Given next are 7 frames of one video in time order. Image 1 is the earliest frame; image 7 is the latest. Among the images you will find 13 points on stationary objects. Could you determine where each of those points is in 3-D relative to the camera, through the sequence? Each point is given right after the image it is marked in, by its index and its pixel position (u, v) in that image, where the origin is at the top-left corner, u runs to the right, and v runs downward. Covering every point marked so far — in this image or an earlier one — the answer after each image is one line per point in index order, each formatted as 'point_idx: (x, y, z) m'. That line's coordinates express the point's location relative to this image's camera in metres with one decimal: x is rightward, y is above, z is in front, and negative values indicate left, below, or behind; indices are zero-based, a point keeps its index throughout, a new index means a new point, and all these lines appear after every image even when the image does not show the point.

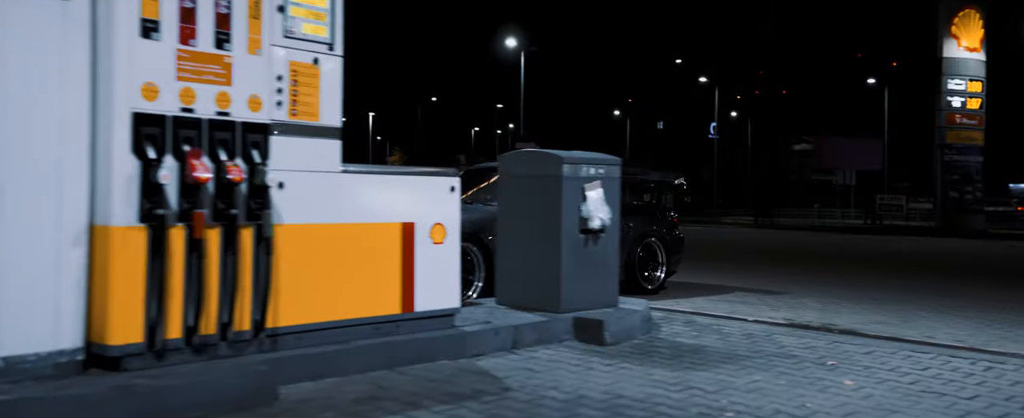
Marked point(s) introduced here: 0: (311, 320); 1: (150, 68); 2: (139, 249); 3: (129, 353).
0: (-1.2, -0.7, +5.2) m
1: (-1.8, +0.7, +4.4) m
2: (-1.8, -0.2, +4.3) m
3: (-1.9, -0.7, +4.3) m
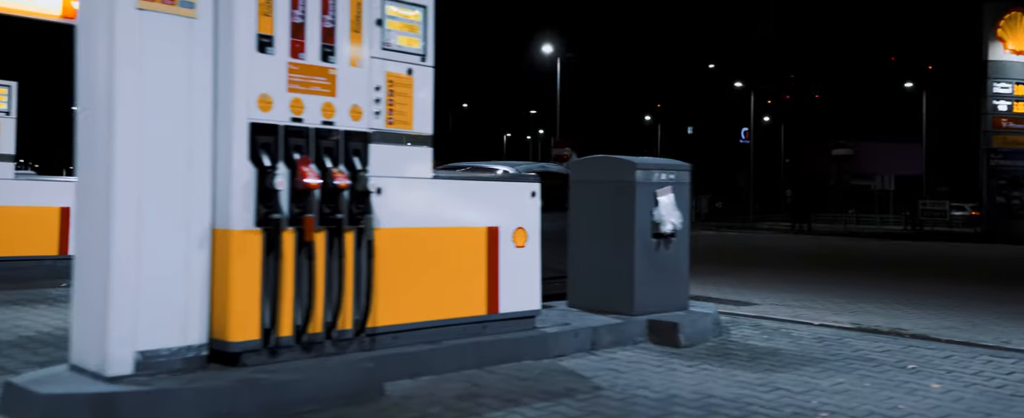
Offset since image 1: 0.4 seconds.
0: (-0.6, -0.7, +5.4) m
1: (-1.3, +0.7, +4.7) m
2: (-1.3, -0.2, +4.6) m
3: (-1.4, -0.7, +4.5) m
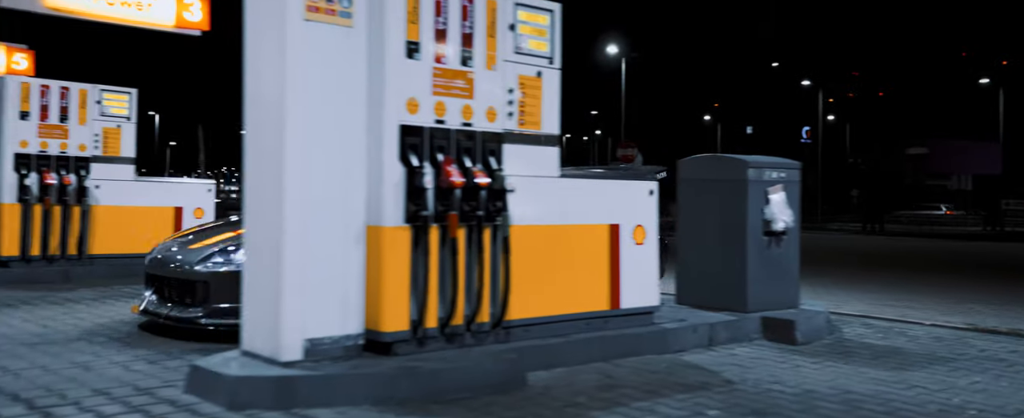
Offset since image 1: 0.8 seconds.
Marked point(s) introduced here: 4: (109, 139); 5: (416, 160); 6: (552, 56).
0: (+0.2, -0.7, +5.6) m
1: (-0.6, +0.7, +4.9) m
2: (-0.6, -0.2, +4.8) m
3: (-0.6, -0.7, +4.8) m
4: (-6.6, +1.1, +14.1) m
5: (-0.5, +0.3, +4.9) m
6: (+0.3, +1.0, +5.8) m
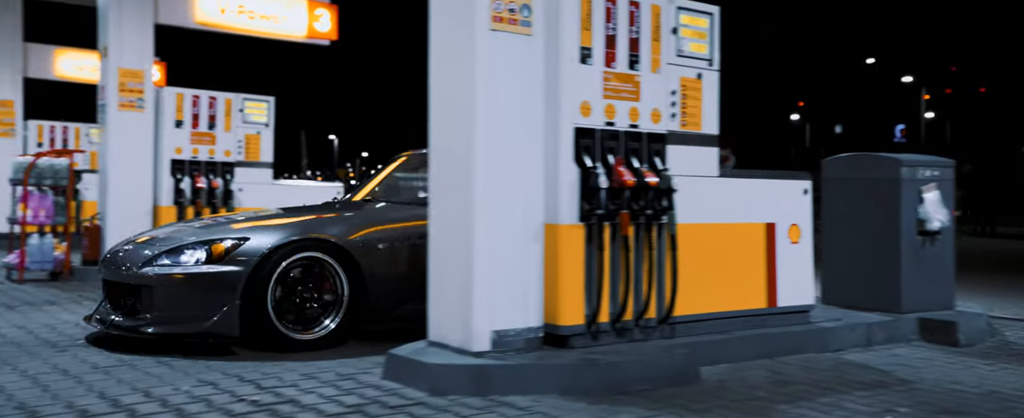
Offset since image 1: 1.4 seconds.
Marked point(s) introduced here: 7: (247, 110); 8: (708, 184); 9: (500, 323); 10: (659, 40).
0: (+1.2, -0.7, +5.7) m
1: (+0.4, +0.7, +5.1) m
2: (+0.4, -0.2, +5.1) m
3: (+0.4, -0.7, +5.0) m
4: (-4.5, +1.1, +15.0) m
5: (+0.5, +0.3, +5.1) m
6: (+1.3, +1.0, +5.9) m
7: (-4.6, +1.7, +15.1) m
8: (+1.3, +0.2, +5.7) m
9: (-0.1, -0.6, +4.8) m
10: (+0.9, +1.1, +5.5) m
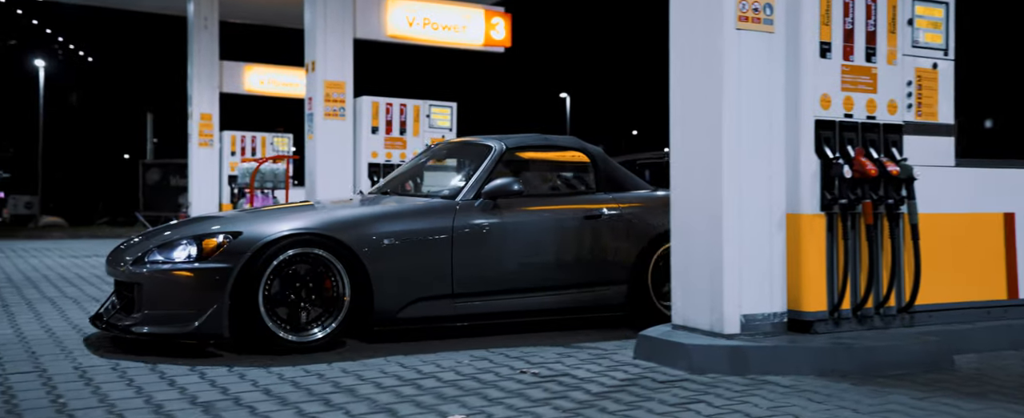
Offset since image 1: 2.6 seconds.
0: (+2.8, -0.6, +5.7) m
1: (+1.9, +0.8, +5.3) m
2: (+1.8, -0.1, +5.2) m
3: (+1.8, -0.6, +5.2) m
4: (-1.3, +1.1, +15.8) m
5: (+1.9, +0.3, +5.2) m
6: (+2.9, +1.1, +5.9) m
7: (-1.4, +1.7, +16.0) m
8: (+2.8, +0.2, +5.7) m
9: (+1.4, -0.6, +5.0) m
10: (+2.4, +1.1, +5.6) m
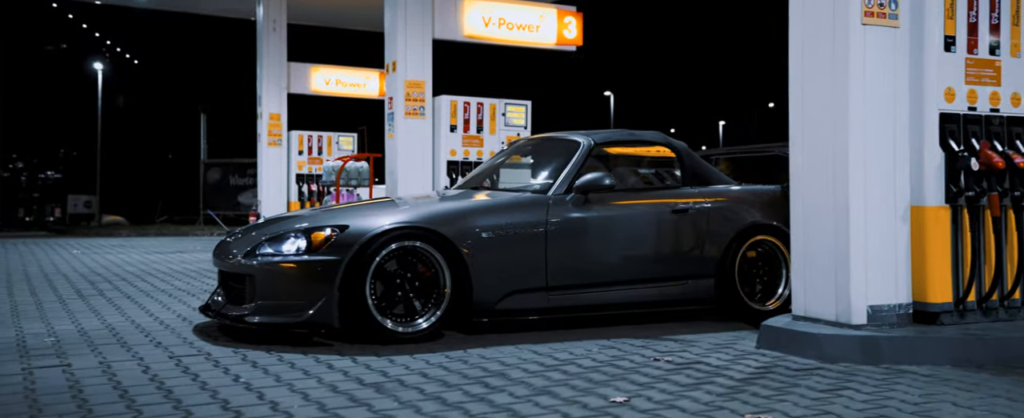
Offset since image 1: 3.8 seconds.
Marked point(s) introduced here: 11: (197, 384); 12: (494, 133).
0: (+3.6, -0.6, +5.7) m
1: (+2.6, +0.8, +5.3) m
2: (+2.6, -0.1, +5.2) m
3: (+2.6, -0.6, +5.2) m
4: (0.0, +1.2, +16.0) m
5: (+2.7, +0.4, +5.3) m
6: (+3.7, +1.1, +5.8) m
7: (-0.1, +1.7, +16.2) m
8: (+3.6, +0.3, +5.7) m
9: (+2.1, -0.5, +5.1) m
10: (+3.2, +1.2, +5.6) m
11: (-1.4, -0.8, +3.9) m
12: (-0.3, +1.4, +16.0) m
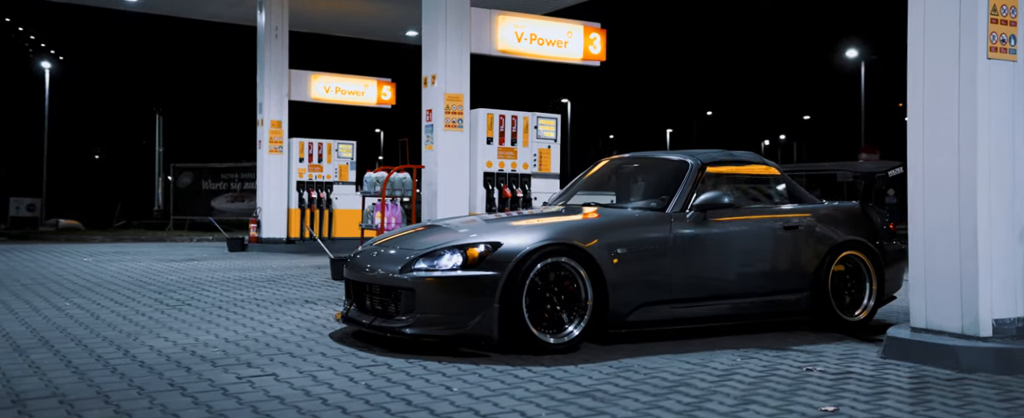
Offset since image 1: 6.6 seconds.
0: (+4.5, -0.7, +6.2) m
1: (+3.6, +0.7, +5.7) m
2: (+3.5, -0.2, +5.7) m
3: (+3.5, -0.7, +5.6) m
4: (+0.6, +1.0, +16.3) m
5: (+3.6, +0.2, +5.7) m
6: (+4.6, +1.0, +6.3) m
7: (+0.5, +1.5, +16.5) m
8: (+4.5, +0.1, +6.2) m
9: (+3.1, -0.7, +5.5) m
10: (+4.2, +1.0, +6.0) m
11: (-0.4, -0.9, +4.2) m
12: (+0.3, +1.2, +16.4) m
